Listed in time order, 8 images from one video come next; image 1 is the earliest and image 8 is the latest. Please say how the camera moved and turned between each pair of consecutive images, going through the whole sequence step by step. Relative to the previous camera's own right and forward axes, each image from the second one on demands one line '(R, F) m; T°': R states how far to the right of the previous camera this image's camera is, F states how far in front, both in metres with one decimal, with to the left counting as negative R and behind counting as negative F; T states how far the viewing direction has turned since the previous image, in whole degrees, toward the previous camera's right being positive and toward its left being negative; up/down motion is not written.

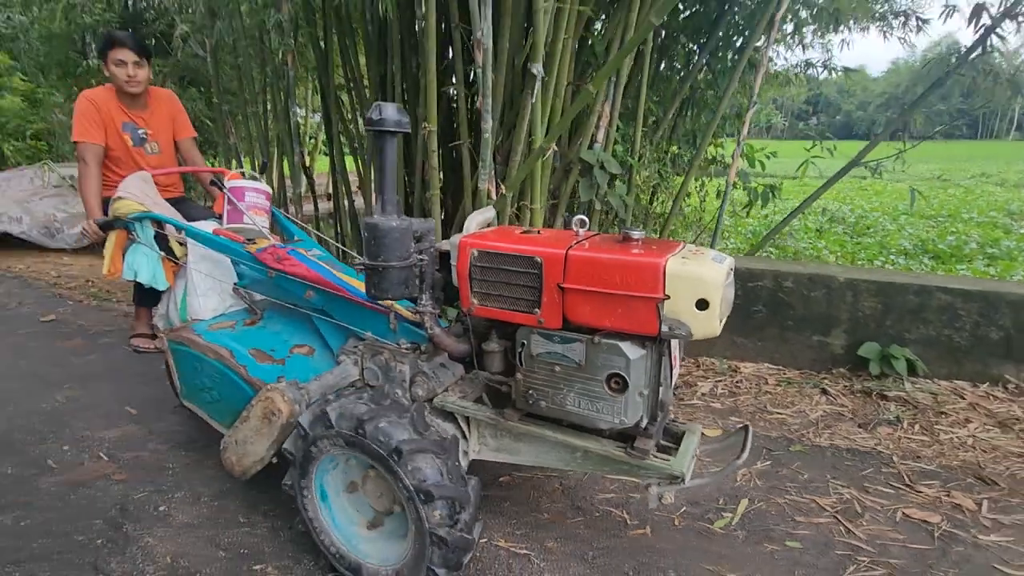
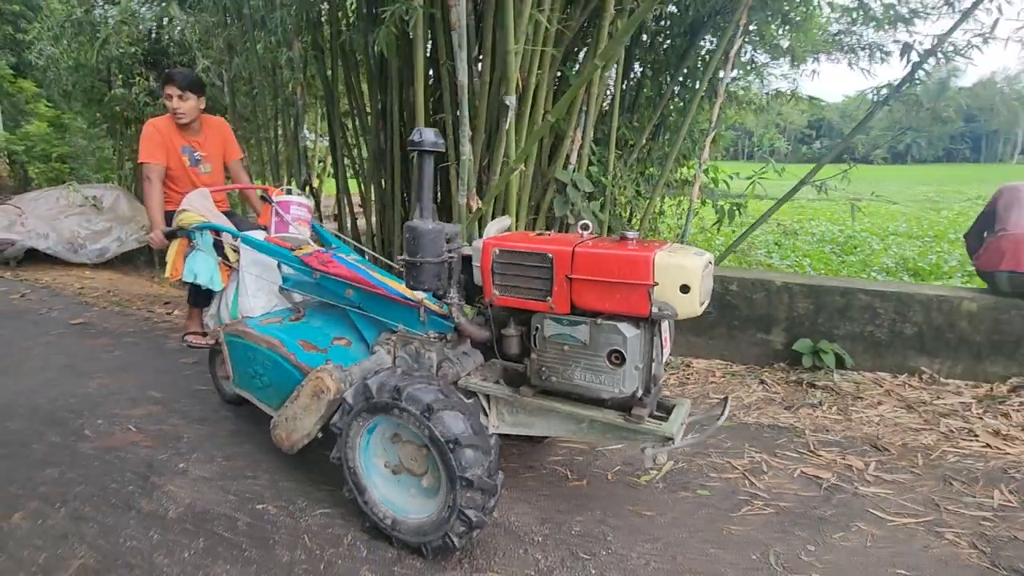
(+0.2, -0.4) m; -1°
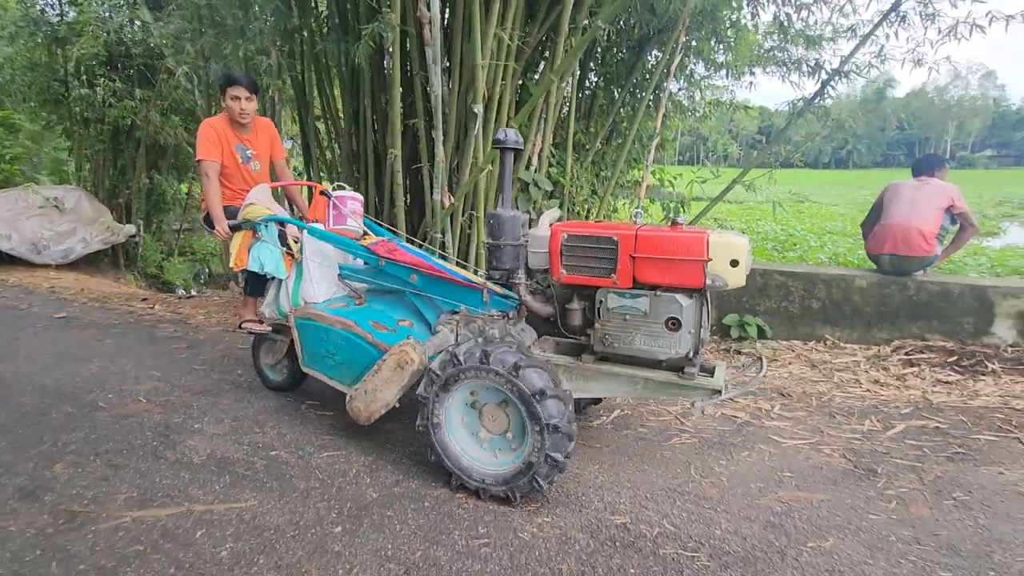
(0.0, -0.5) m; +4°
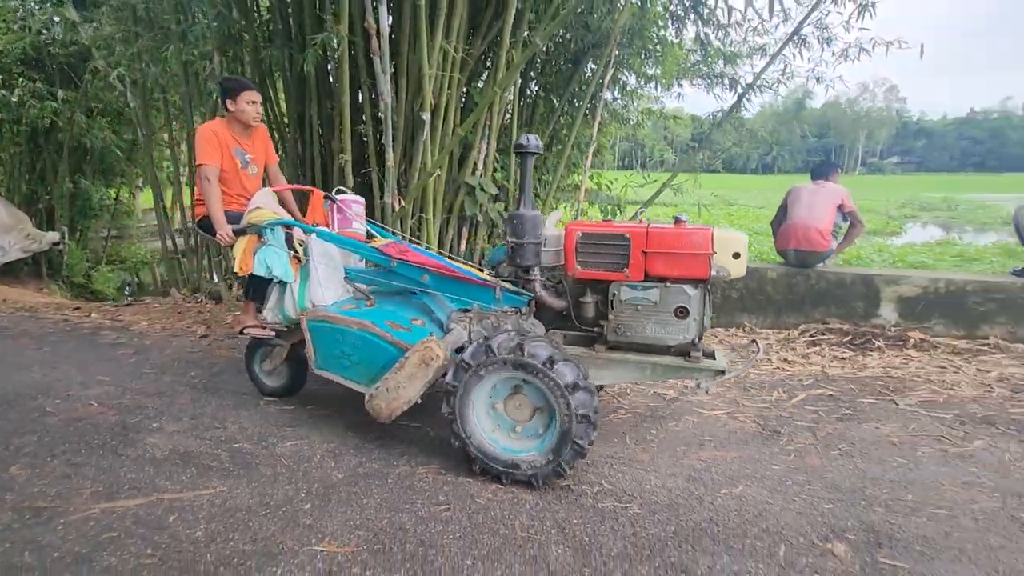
(0.0, -0.2) m; +6°
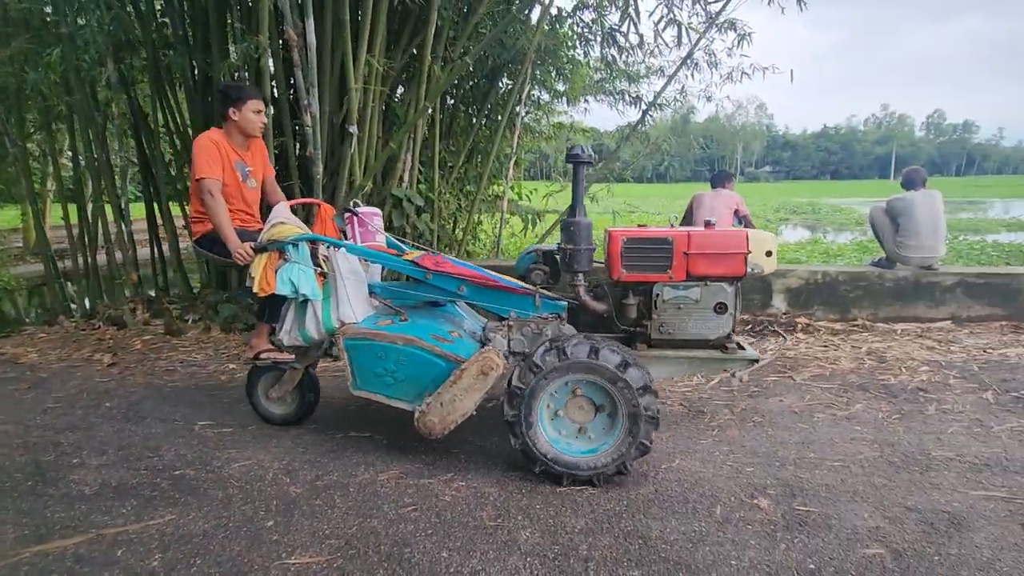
(-0.2, -0.1) m; +10°
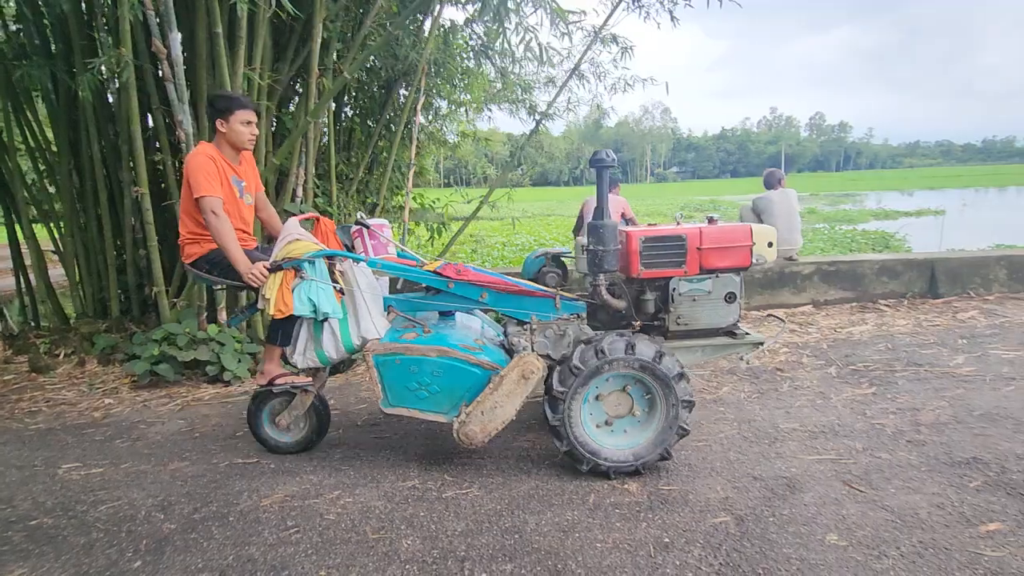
(+0.2, -0.1) m; +8°
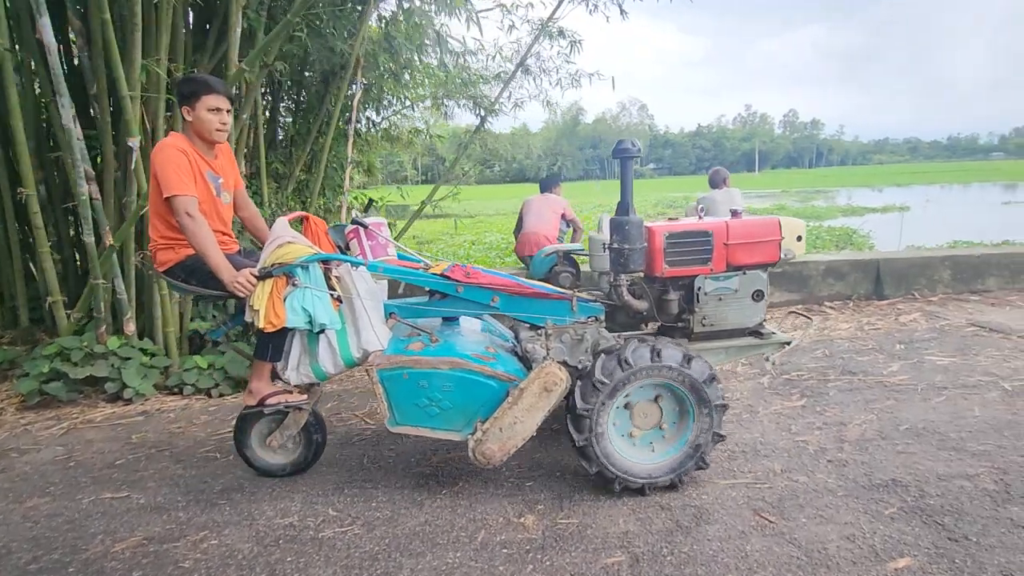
(+0.4, +0.2) m; +2°
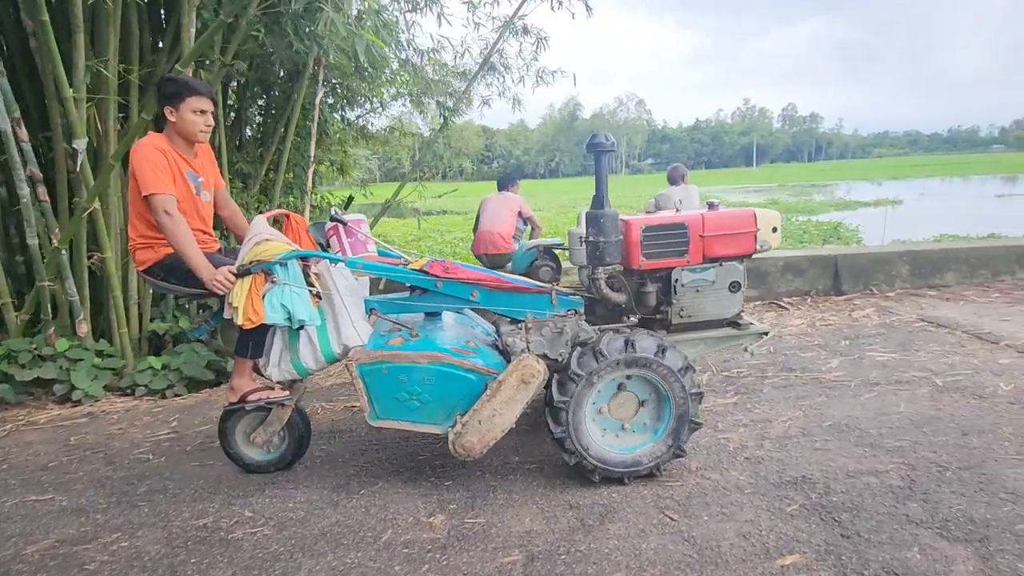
(+0.4, 0.0) m; 0°
